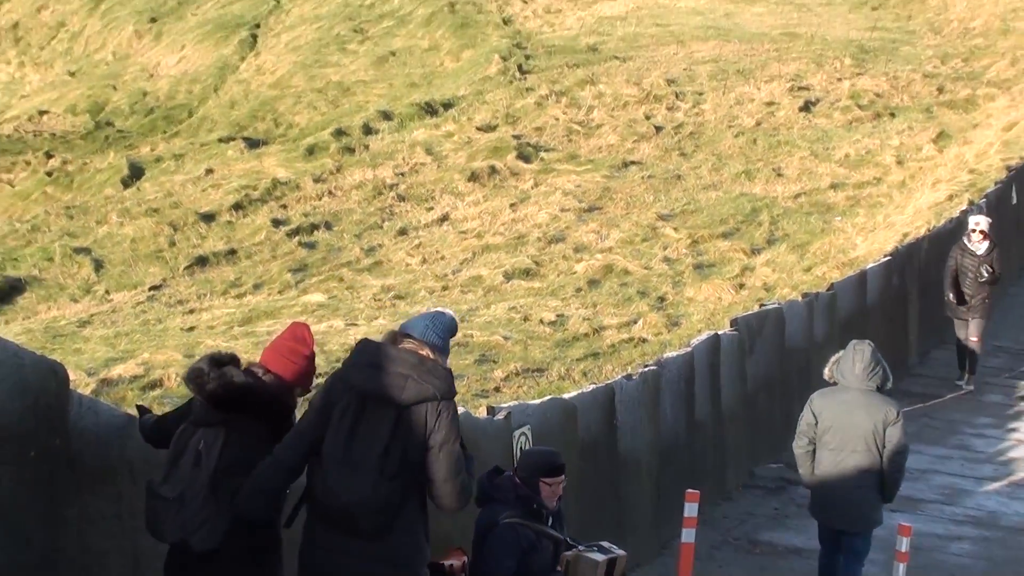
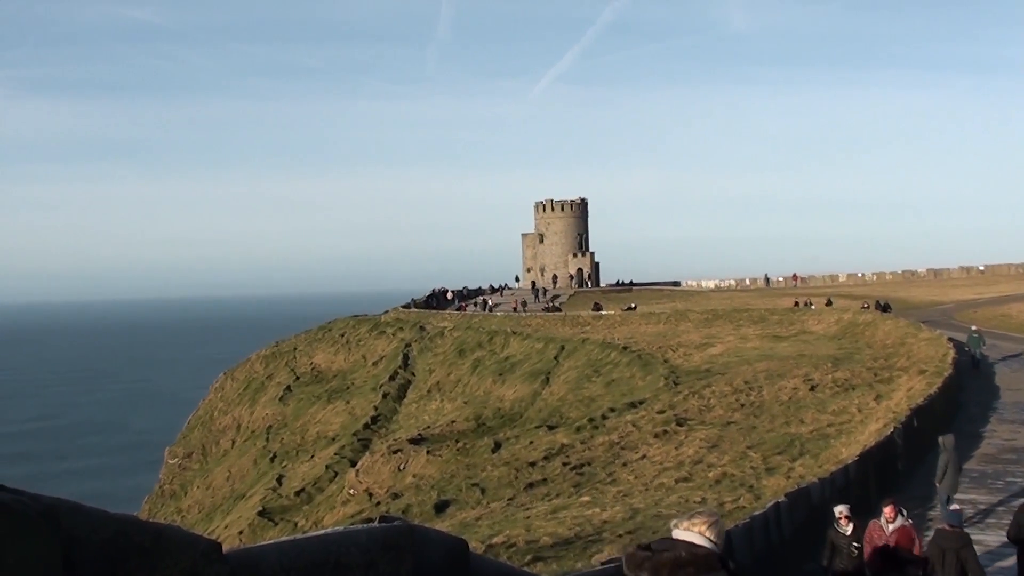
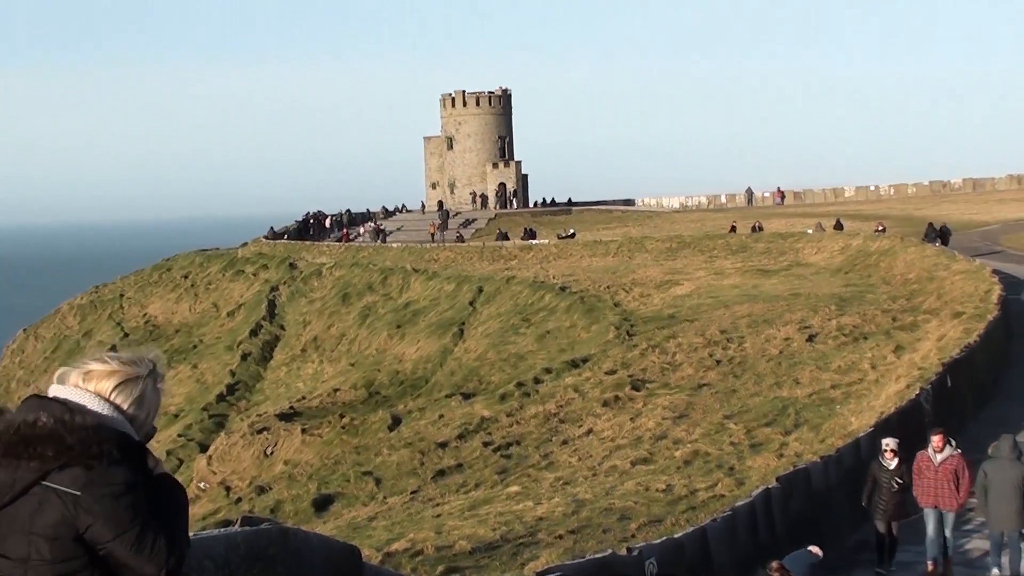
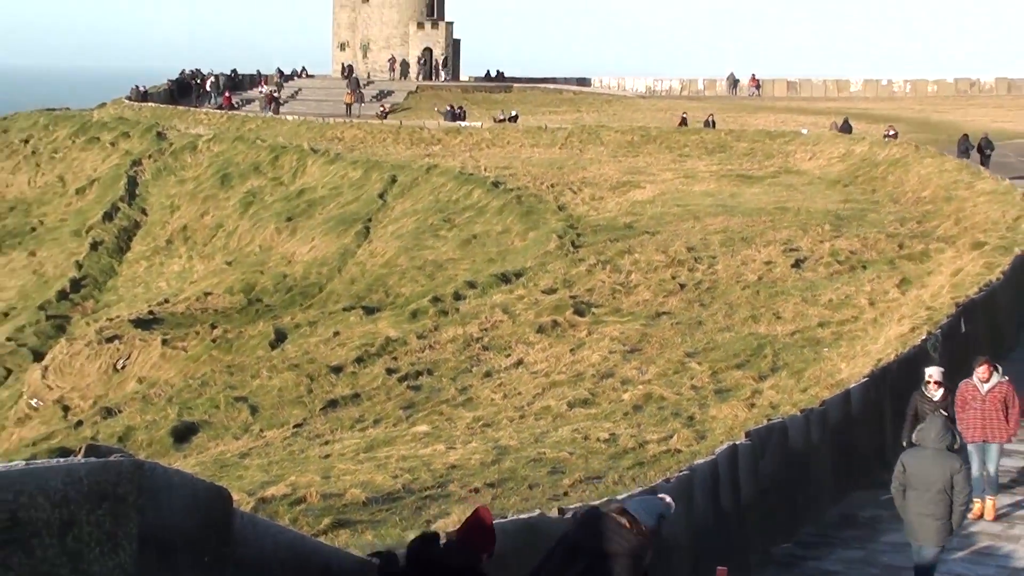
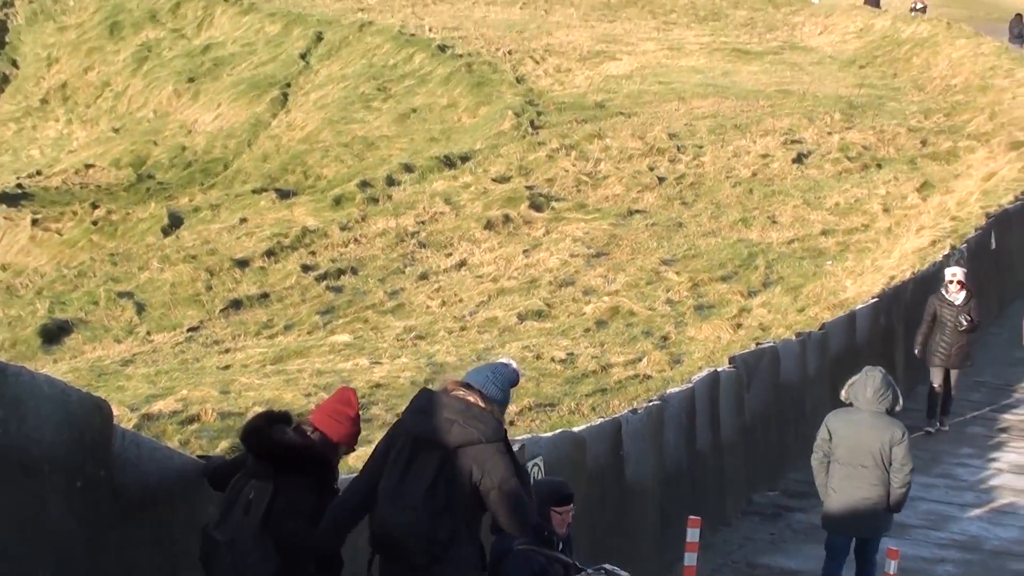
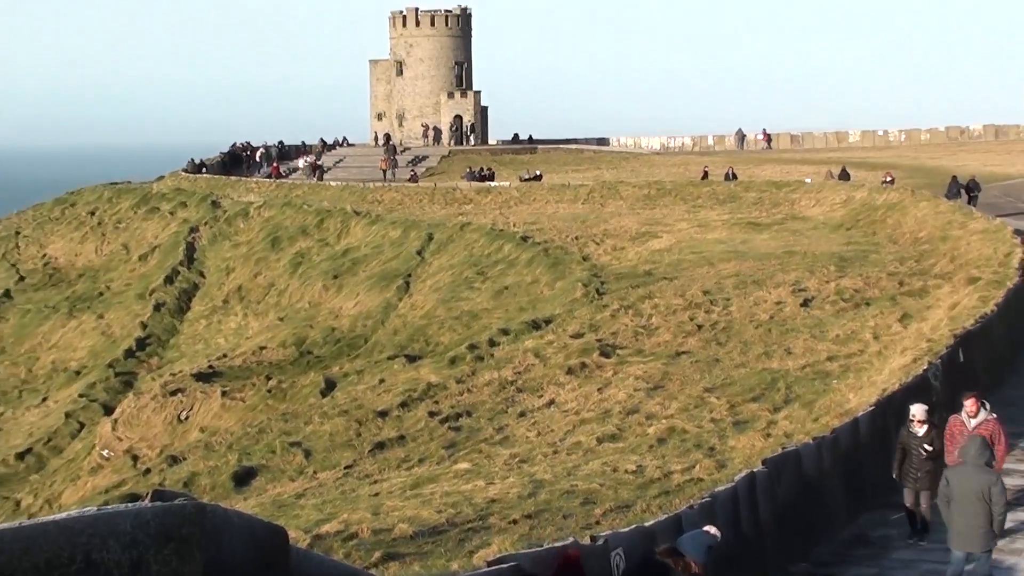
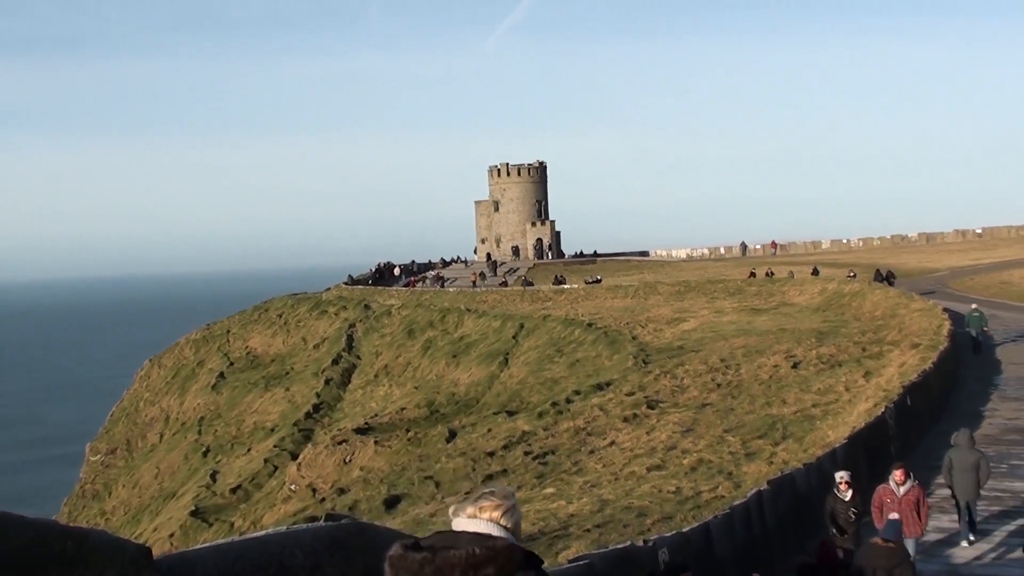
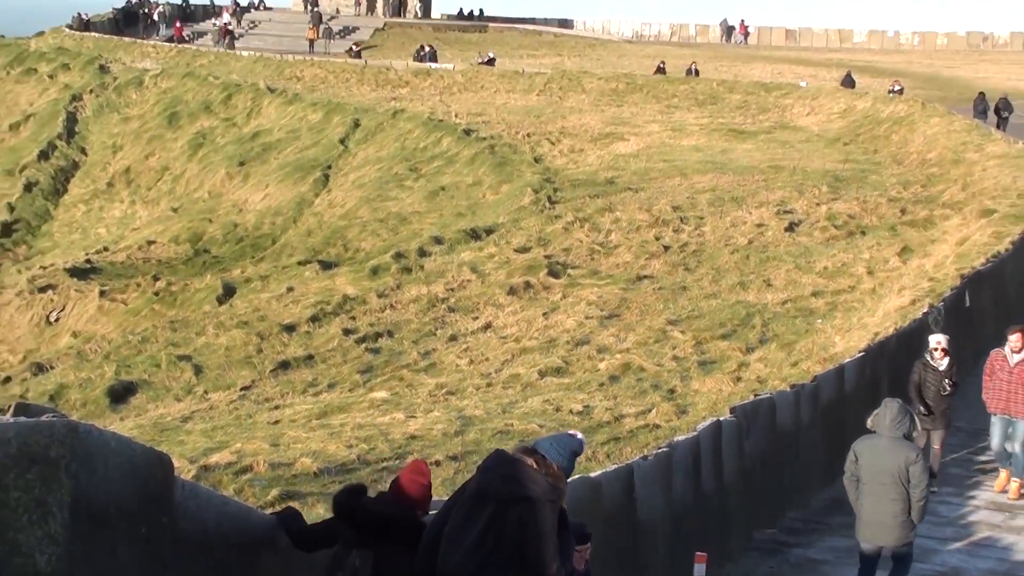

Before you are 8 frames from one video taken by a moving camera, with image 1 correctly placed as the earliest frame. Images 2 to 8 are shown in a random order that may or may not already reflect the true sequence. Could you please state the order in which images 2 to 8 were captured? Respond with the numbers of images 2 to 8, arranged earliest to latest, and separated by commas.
5, 8, 4, 6, 3, 7, 2
